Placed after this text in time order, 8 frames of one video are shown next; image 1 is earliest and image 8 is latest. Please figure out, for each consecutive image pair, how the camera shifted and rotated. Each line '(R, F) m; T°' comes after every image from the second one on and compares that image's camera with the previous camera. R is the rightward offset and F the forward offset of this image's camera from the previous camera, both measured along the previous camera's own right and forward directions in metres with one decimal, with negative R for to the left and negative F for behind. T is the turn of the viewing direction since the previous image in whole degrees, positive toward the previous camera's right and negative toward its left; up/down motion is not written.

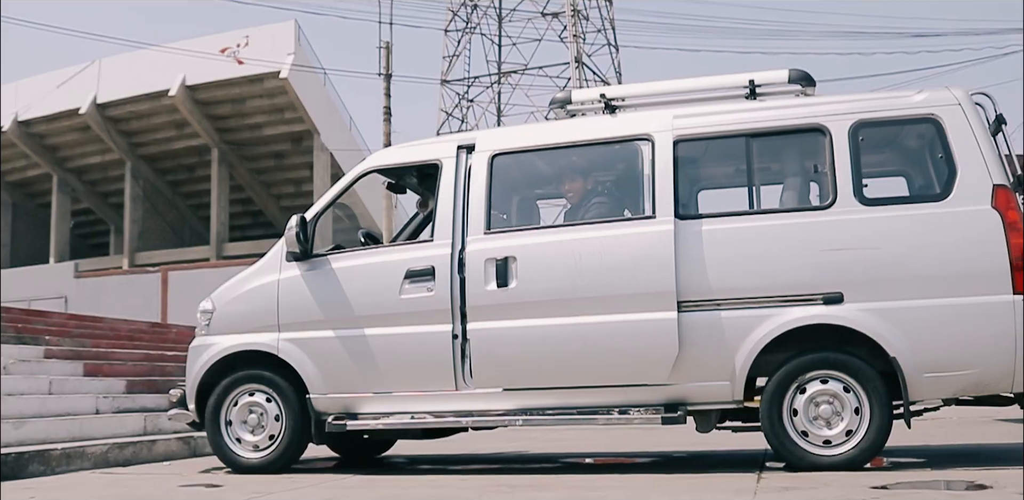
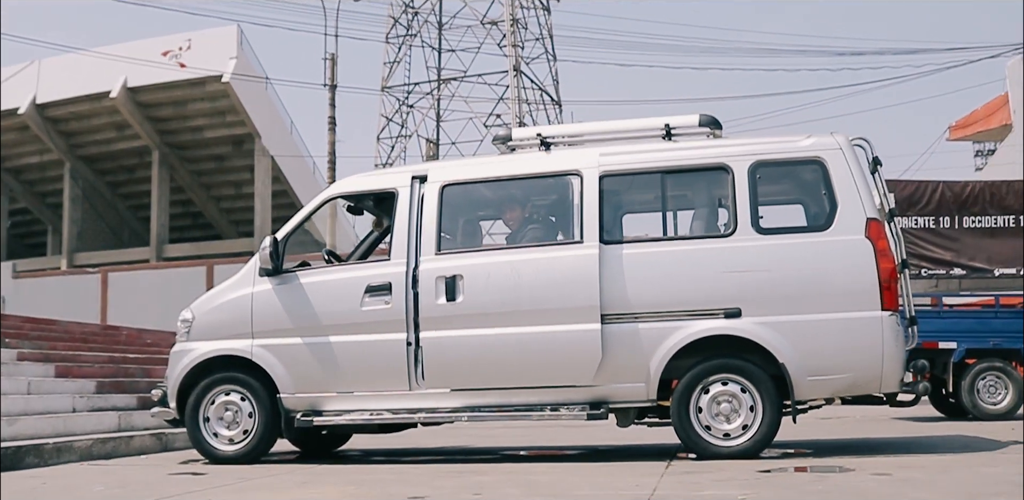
(-0.1, -0.9) m; +3°
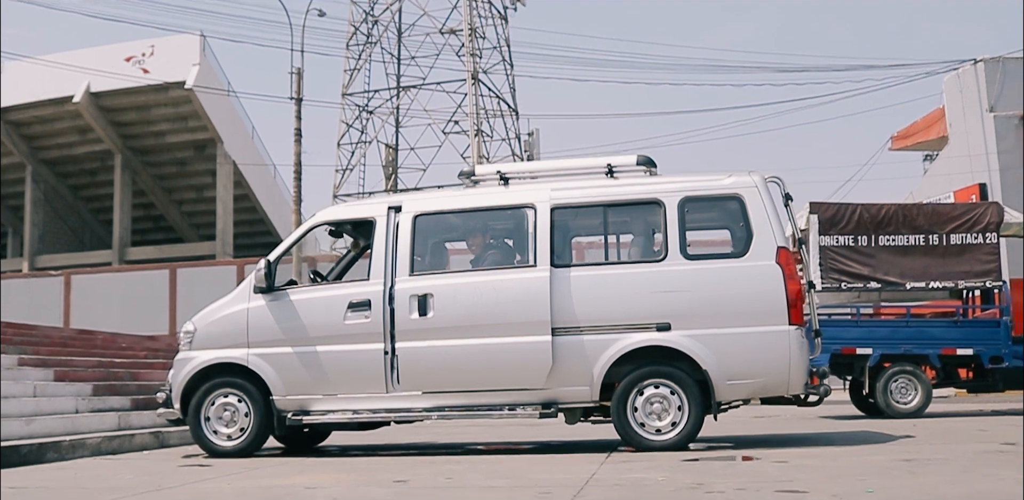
(0.0, -1.1) m; +2°
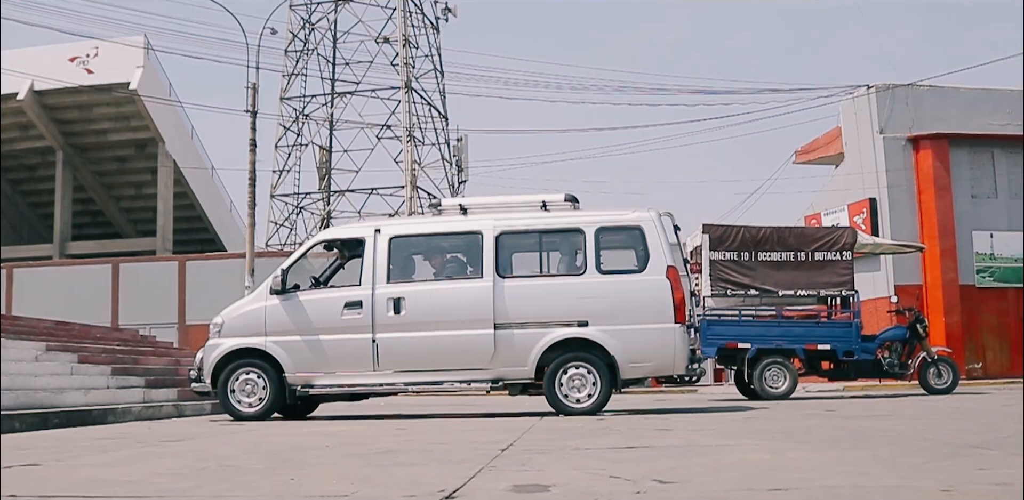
(-0.4, -2.6) m; +4°
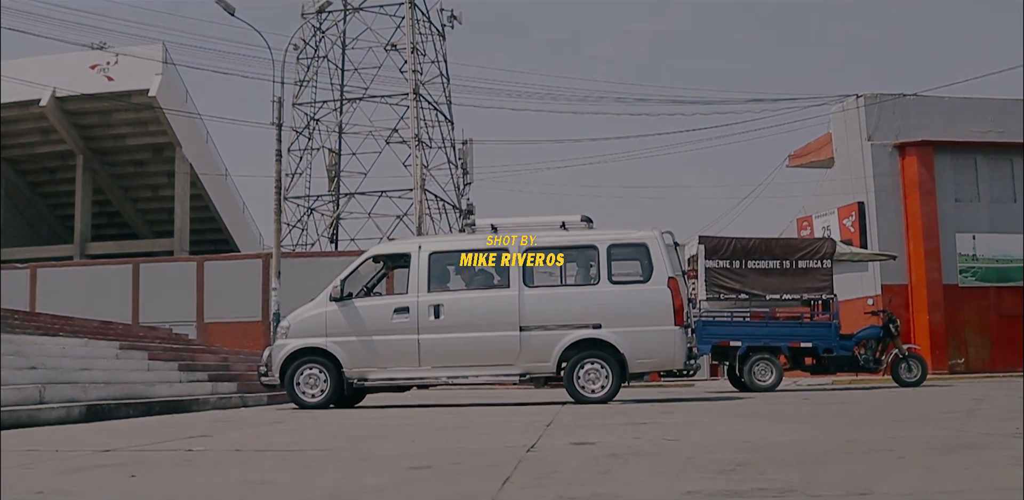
(-0.3, -1.8) m; 0°
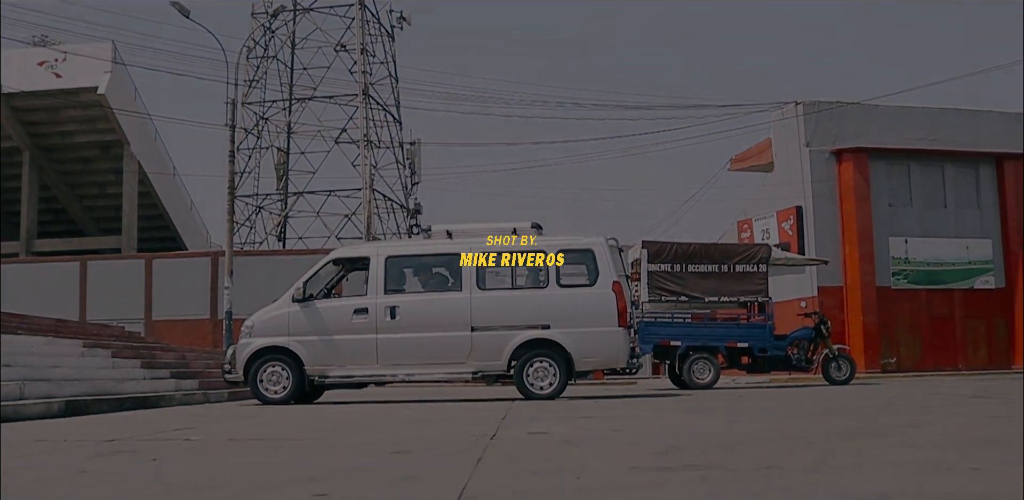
(-0.1, -0.7) m; +3°
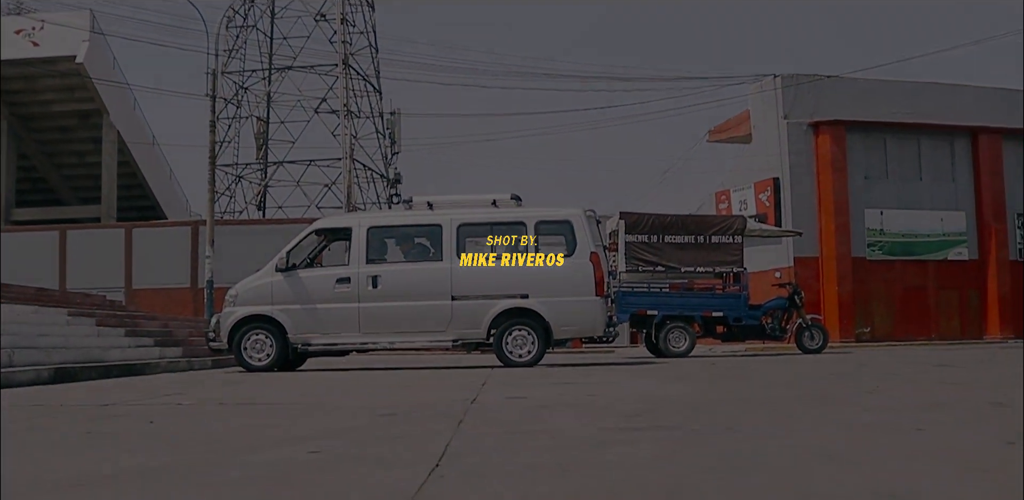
(0.0, -0.3) m; +1°
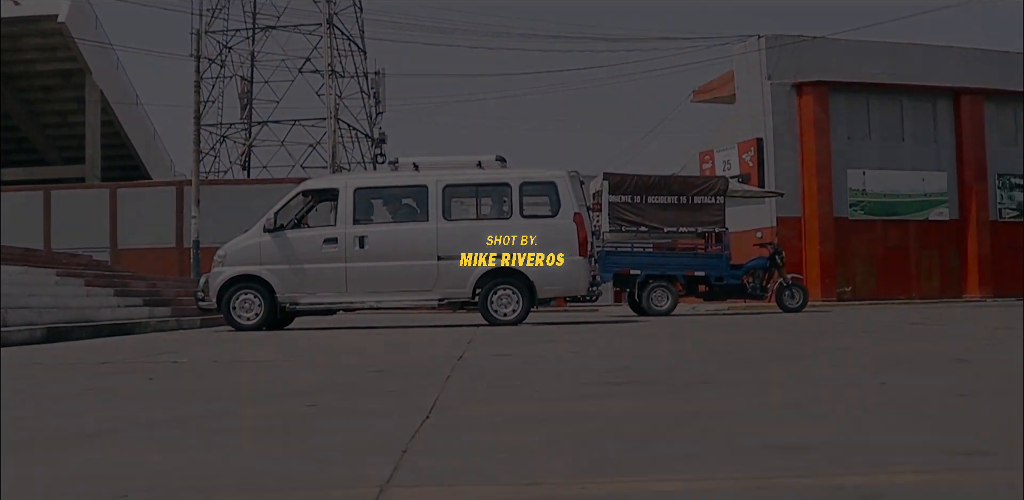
(0.0, -0.2) m; +1°
